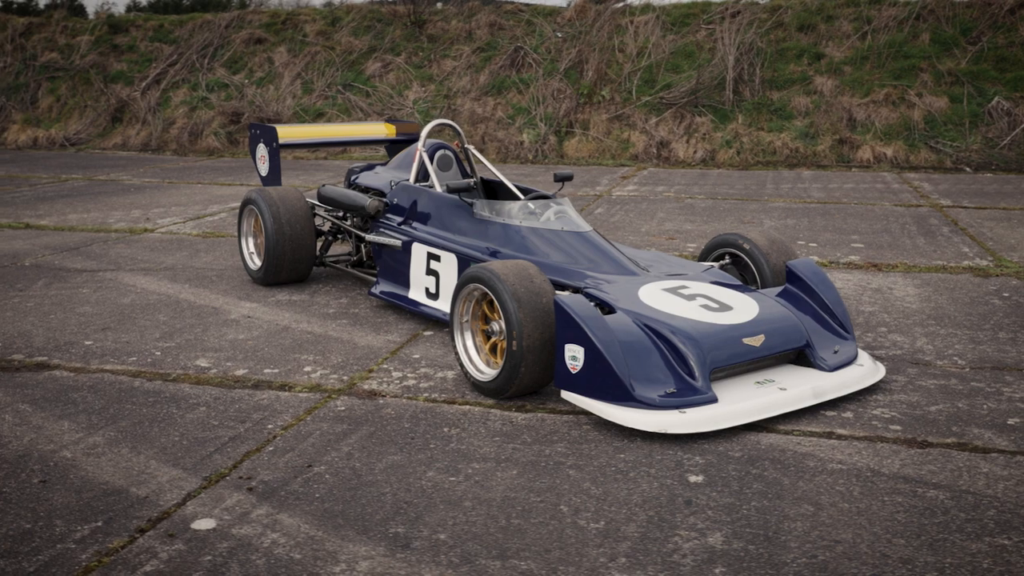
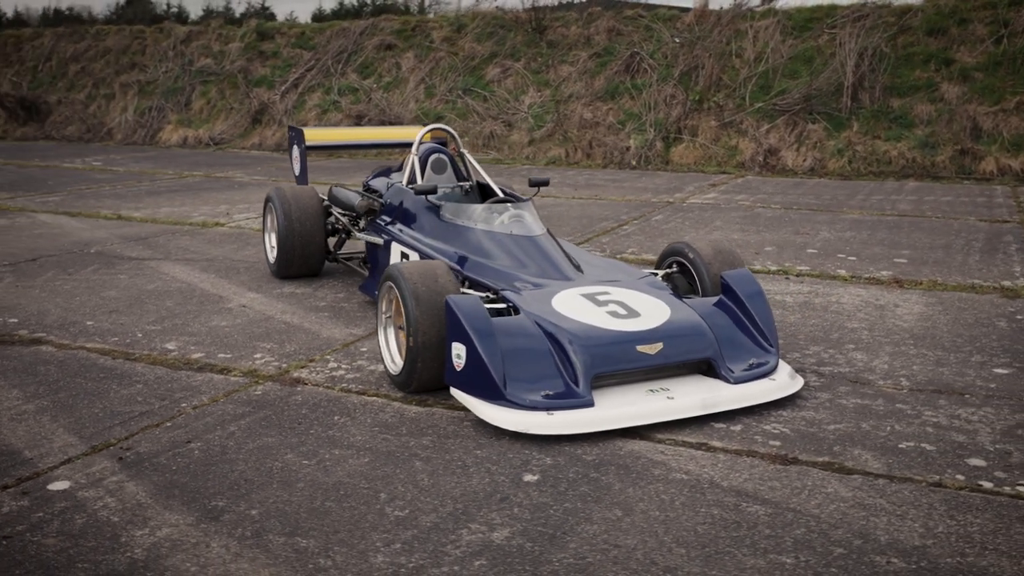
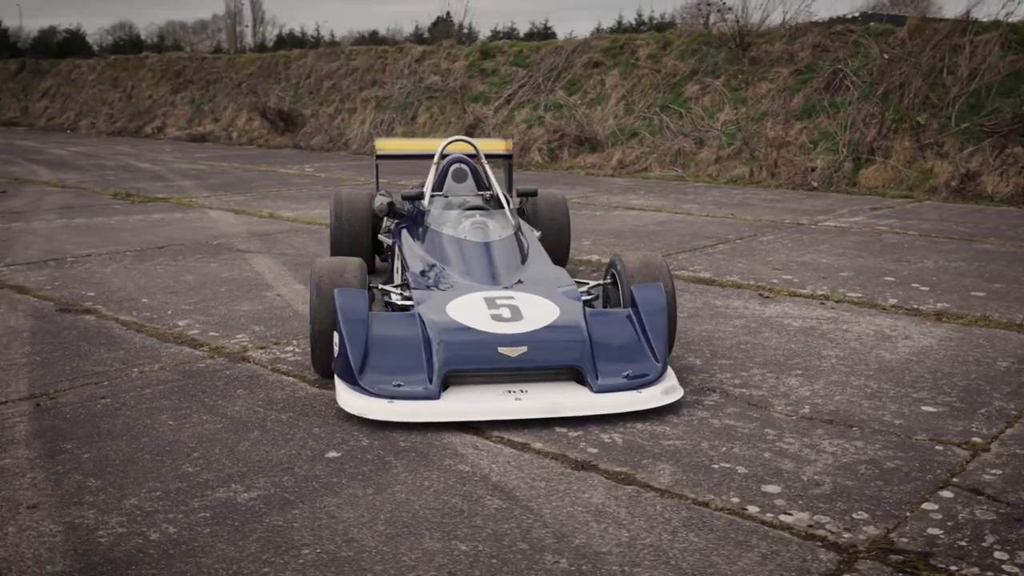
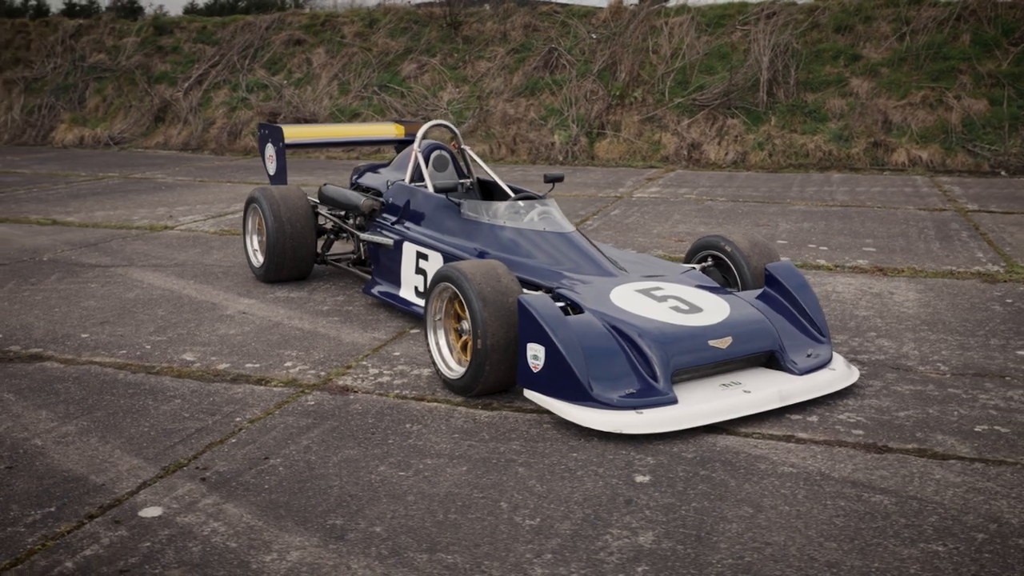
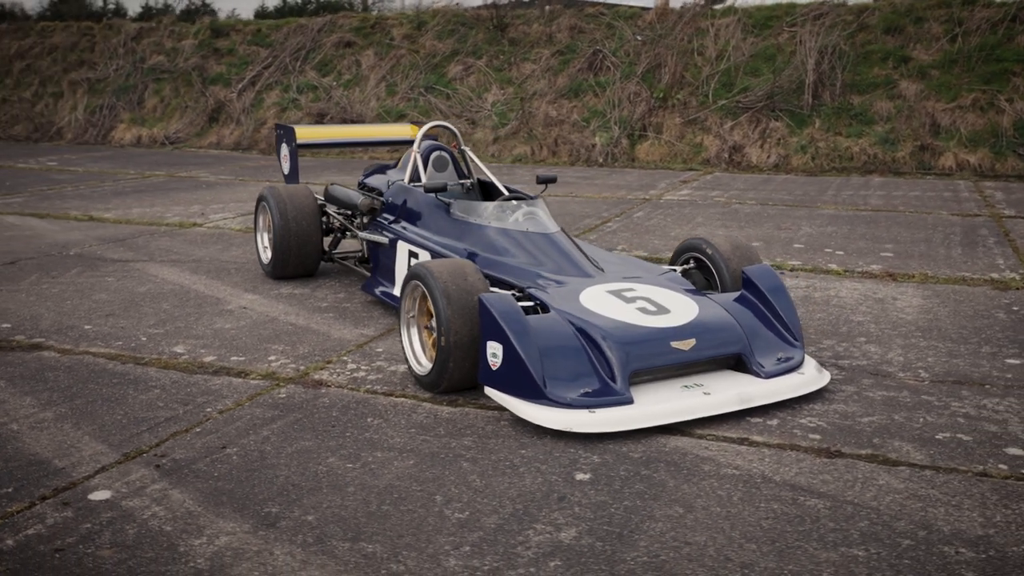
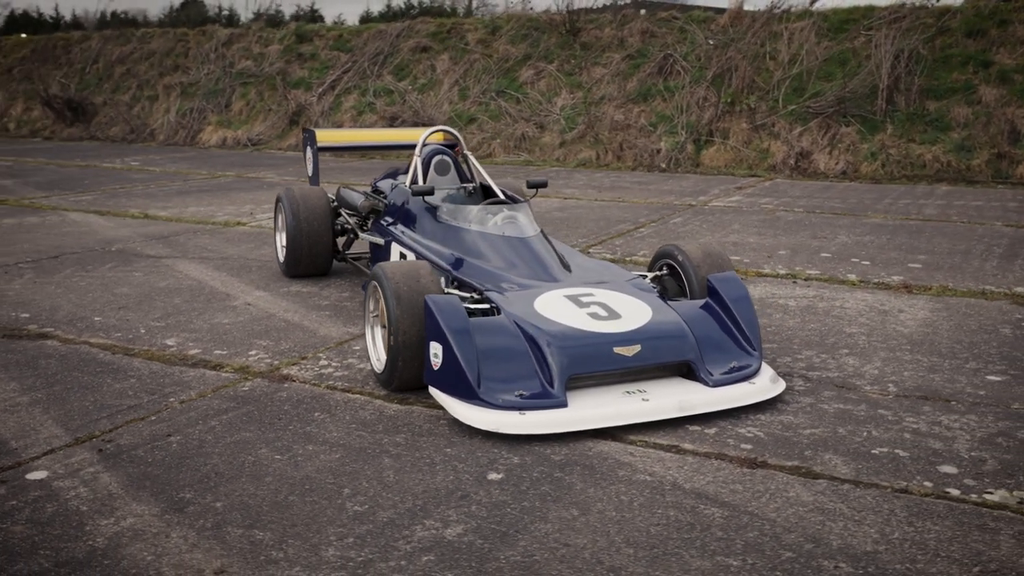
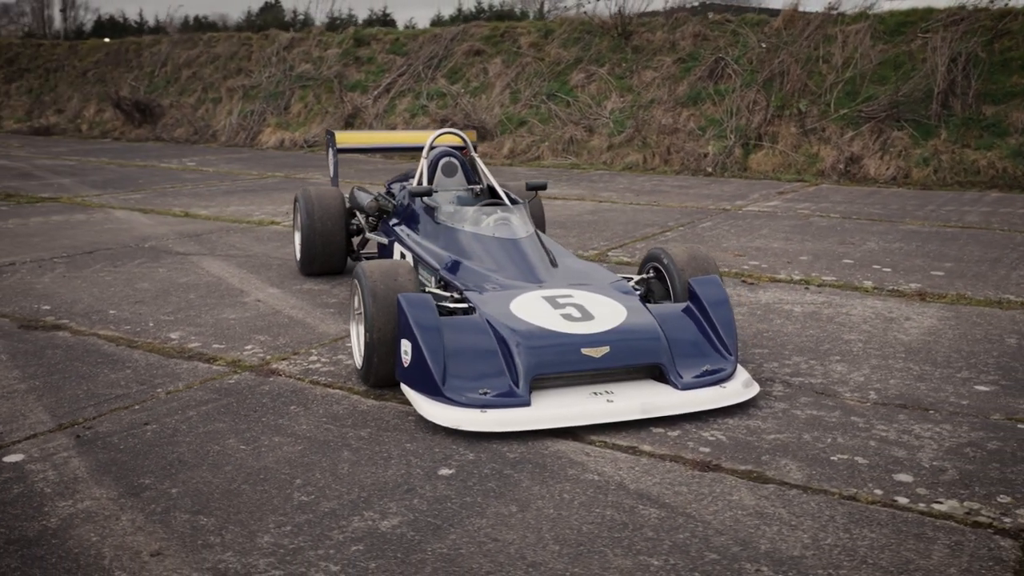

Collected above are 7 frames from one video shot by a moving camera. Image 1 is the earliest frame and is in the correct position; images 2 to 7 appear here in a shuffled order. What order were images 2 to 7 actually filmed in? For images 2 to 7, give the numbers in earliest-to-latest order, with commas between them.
4, 5, 2, 6, 7, 3
